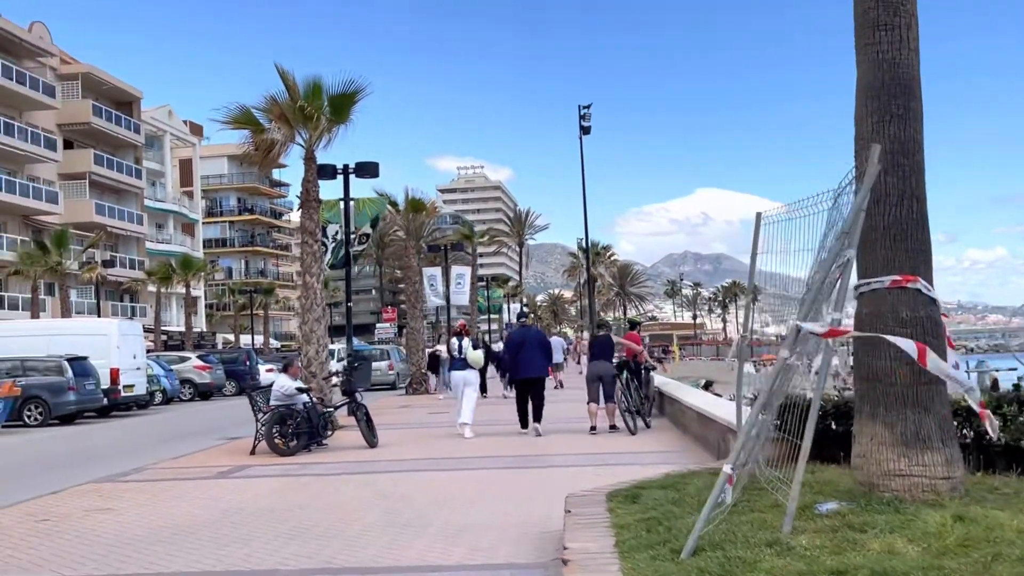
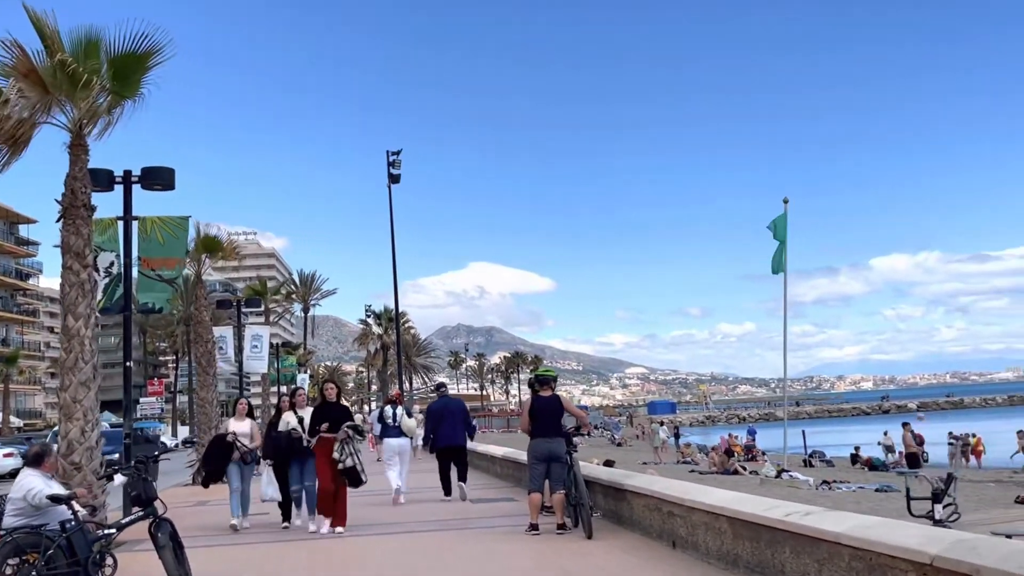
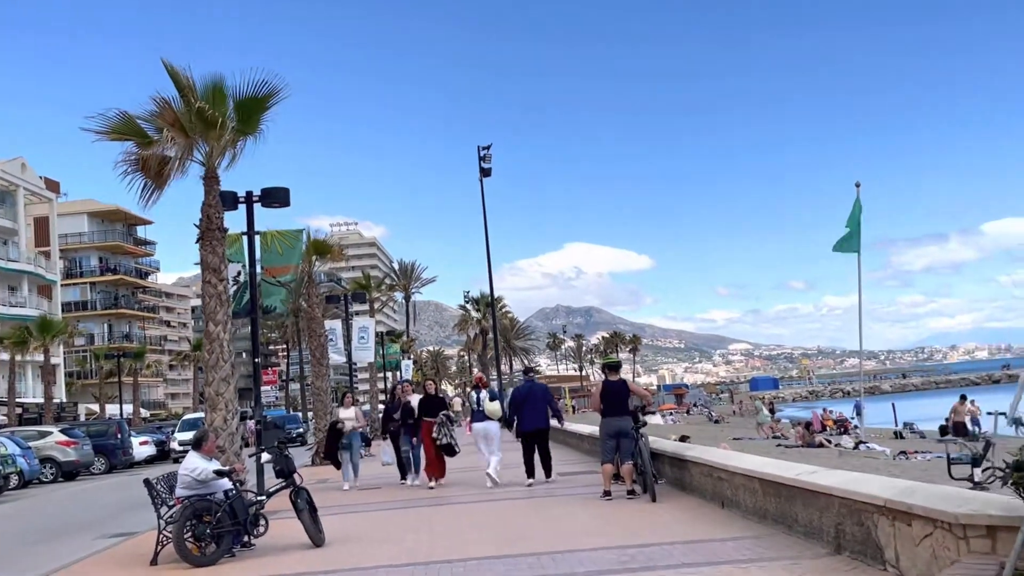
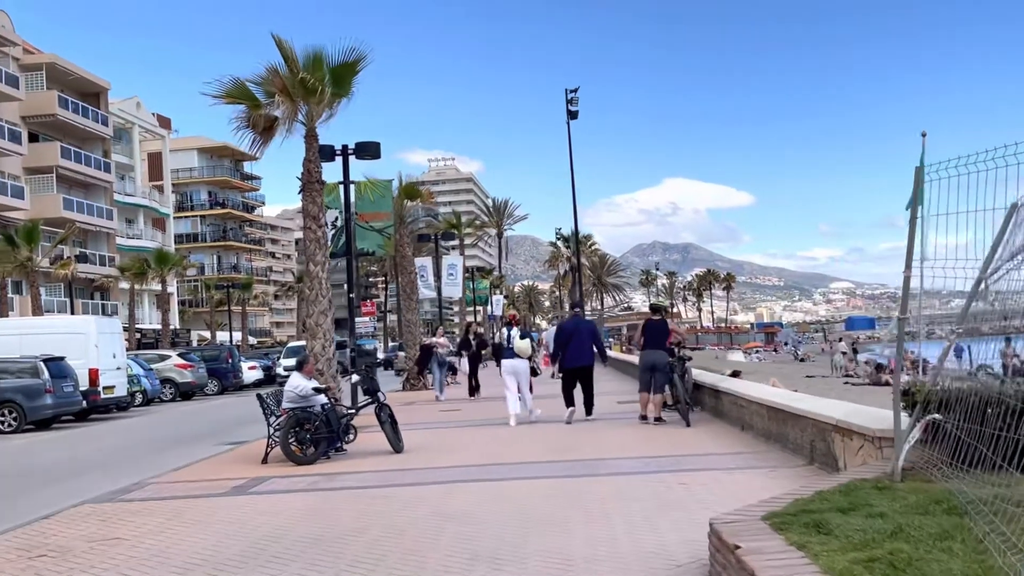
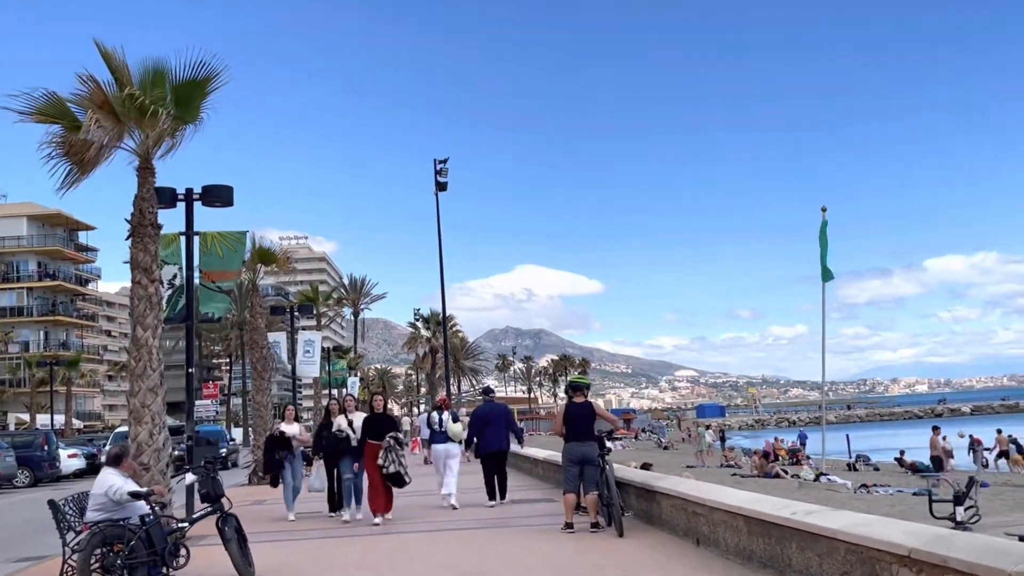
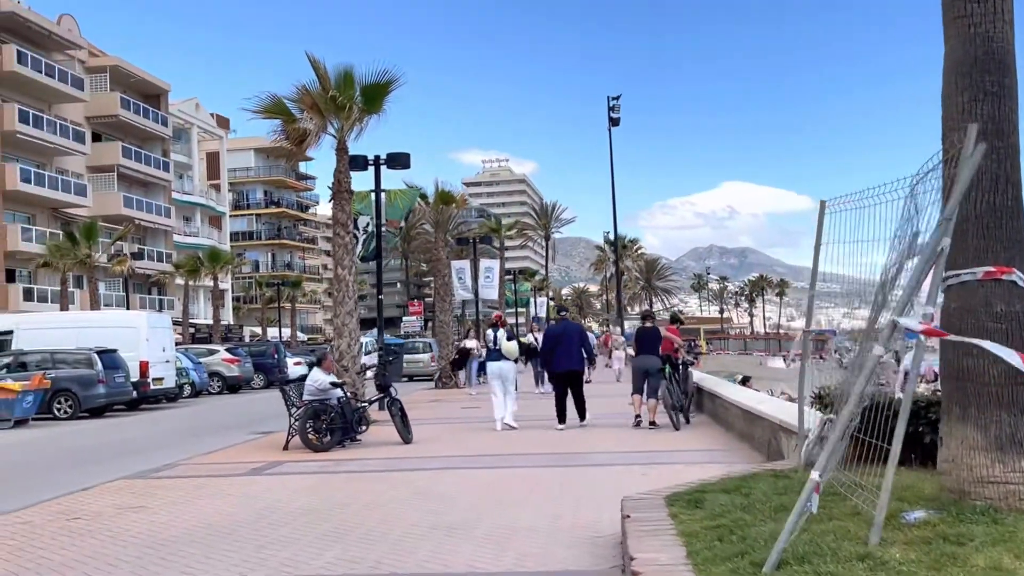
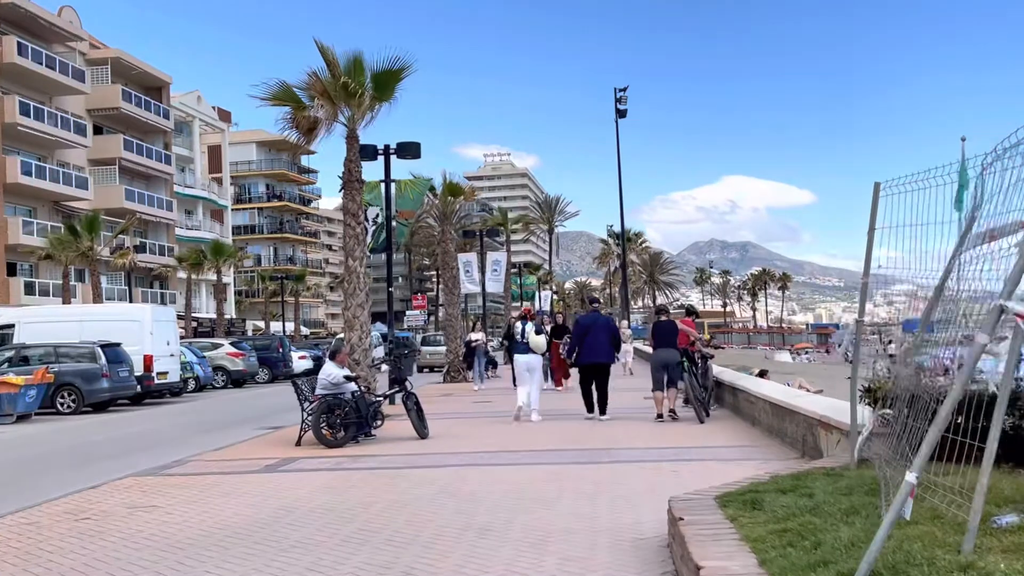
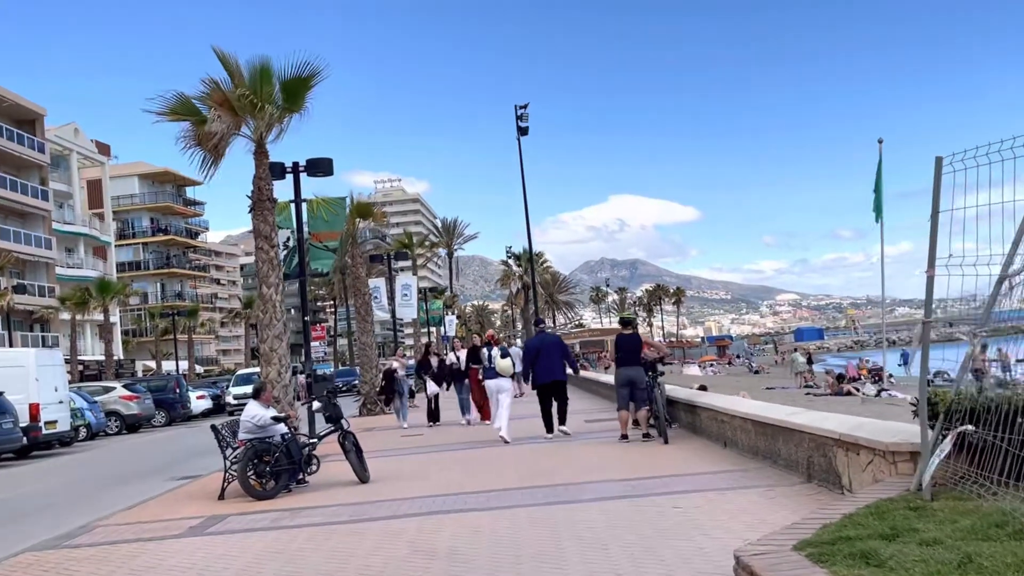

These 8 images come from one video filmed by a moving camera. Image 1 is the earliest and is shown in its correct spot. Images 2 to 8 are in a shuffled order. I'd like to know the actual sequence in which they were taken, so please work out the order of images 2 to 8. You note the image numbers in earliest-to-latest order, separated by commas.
6, 7, 4, 8, 3, 5, 2
